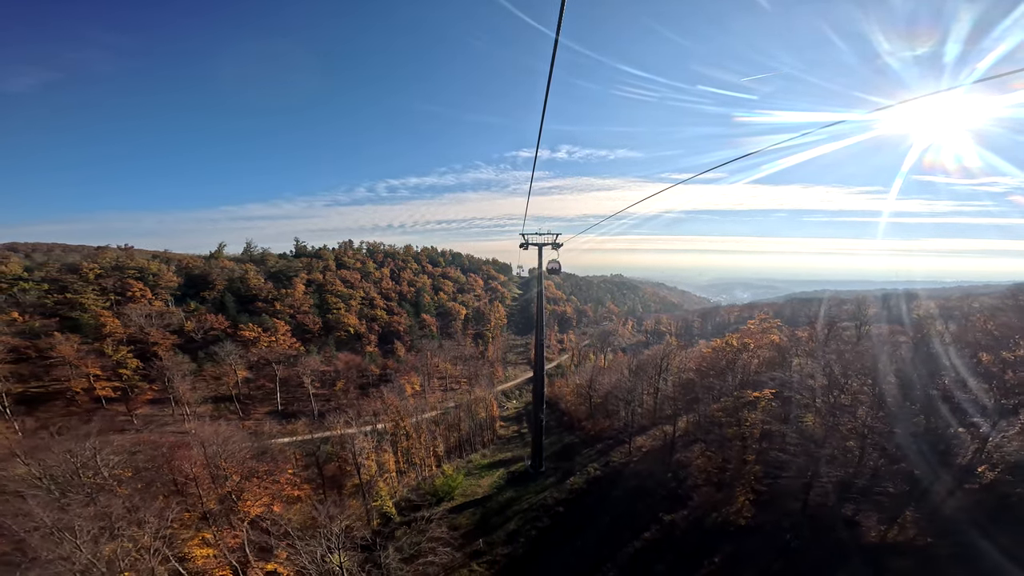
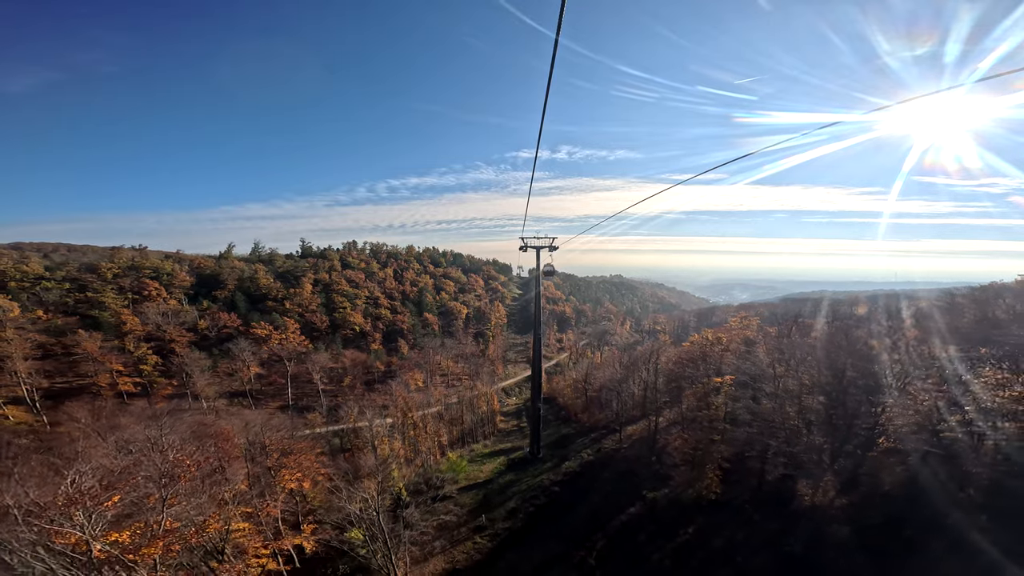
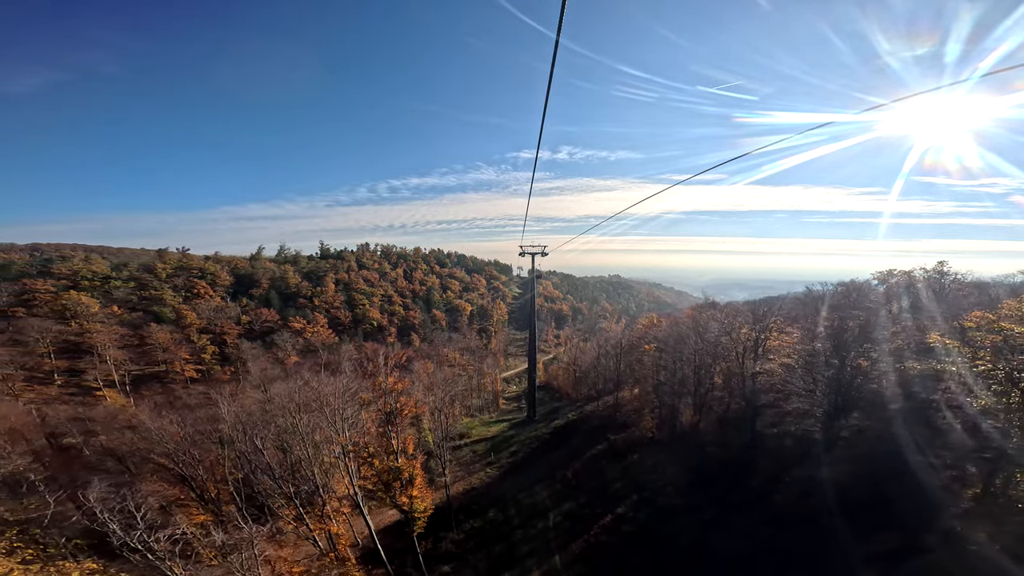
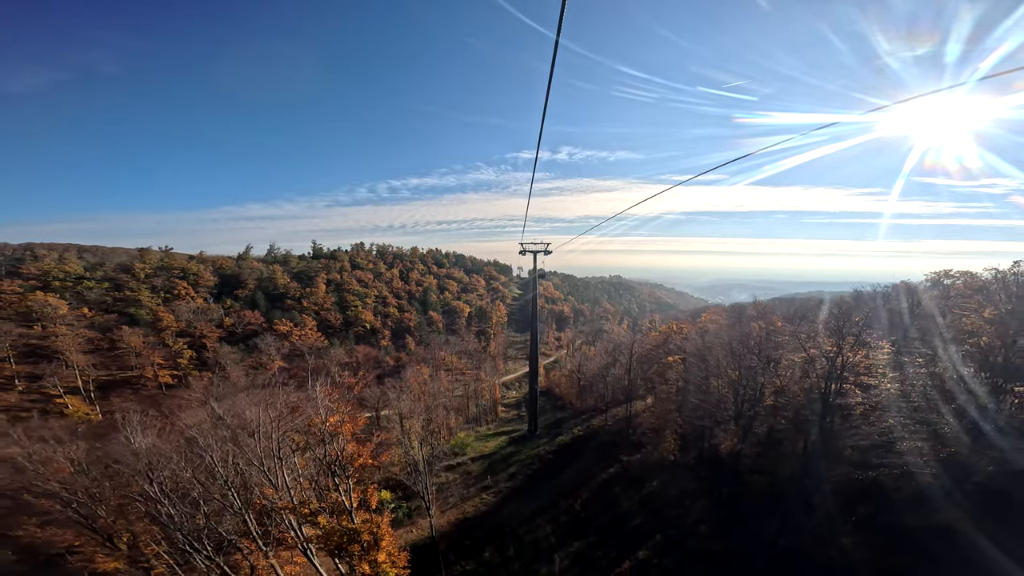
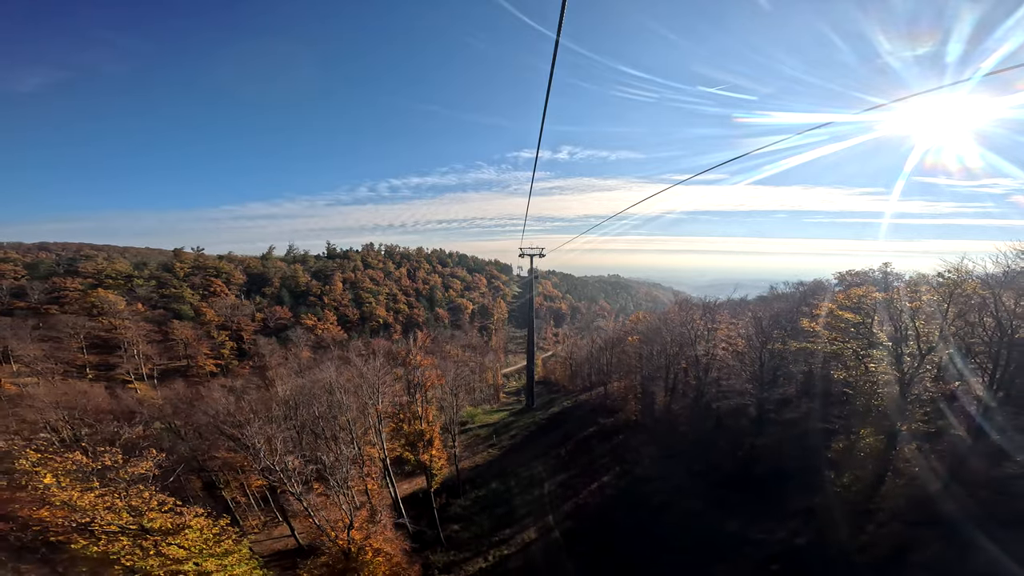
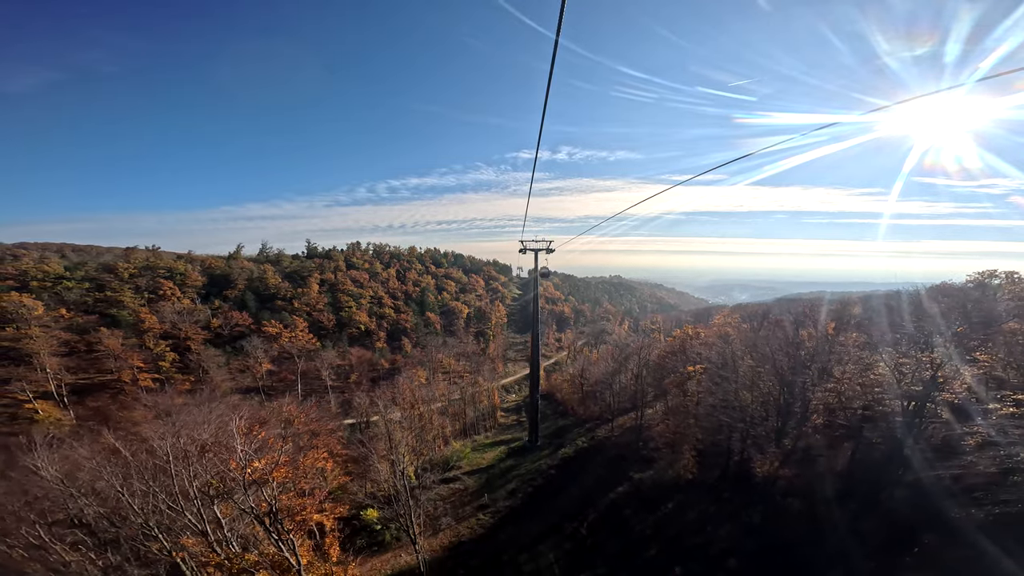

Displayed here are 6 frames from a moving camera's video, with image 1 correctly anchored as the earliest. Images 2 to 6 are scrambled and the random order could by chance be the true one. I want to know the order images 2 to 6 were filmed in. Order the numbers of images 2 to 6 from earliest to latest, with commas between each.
2, 6, 4, 3, 5
